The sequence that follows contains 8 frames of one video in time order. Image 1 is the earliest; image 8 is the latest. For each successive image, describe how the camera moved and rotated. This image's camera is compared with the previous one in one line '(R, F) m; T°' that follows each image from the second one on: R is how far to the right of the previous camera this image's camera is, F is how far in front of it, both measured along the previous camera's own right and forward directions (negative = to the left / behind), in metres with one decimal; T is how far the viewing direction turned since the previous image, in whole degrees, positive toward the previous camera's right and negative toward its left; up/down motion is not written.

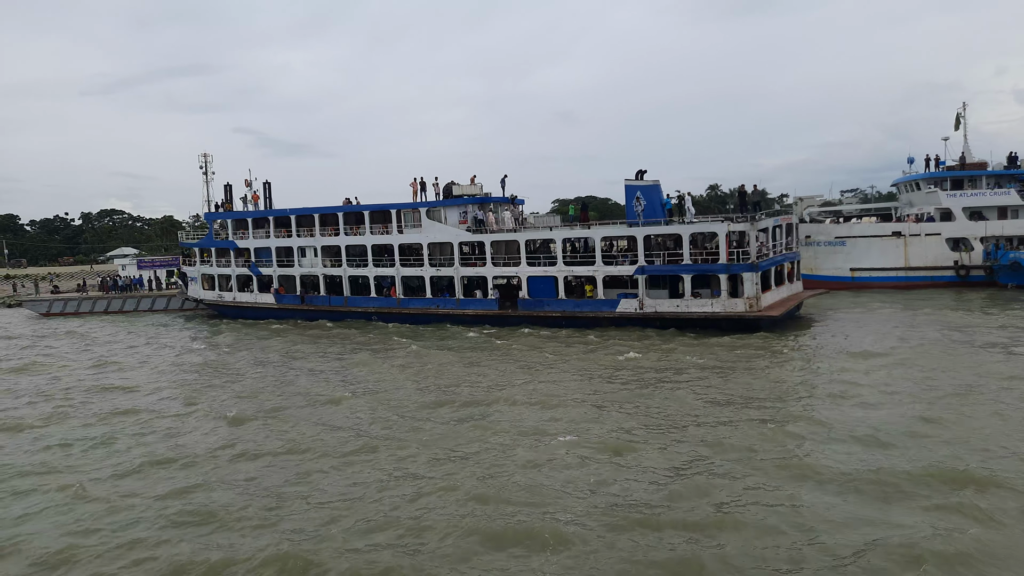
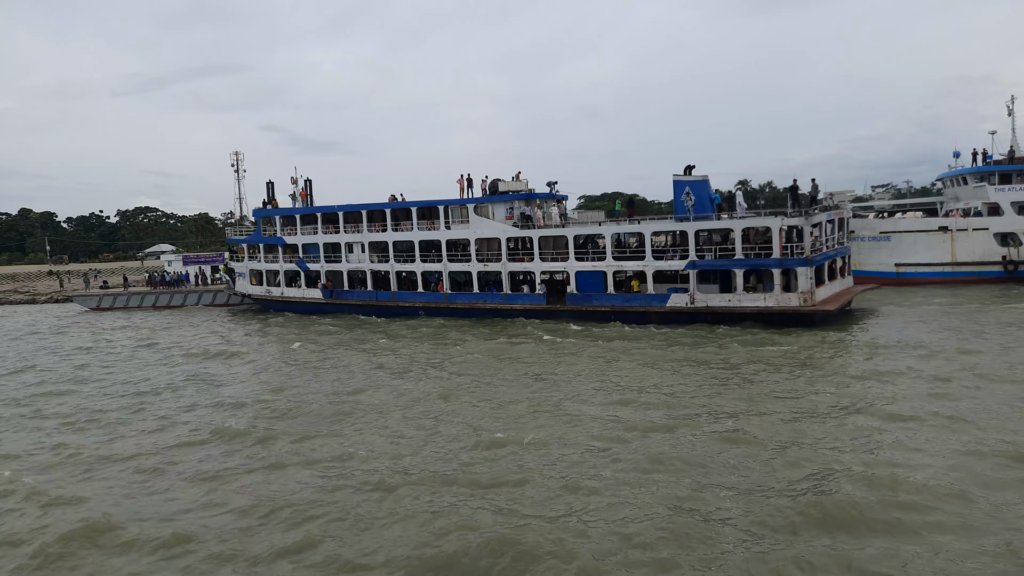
(-0.9, -0.2) m; -1°
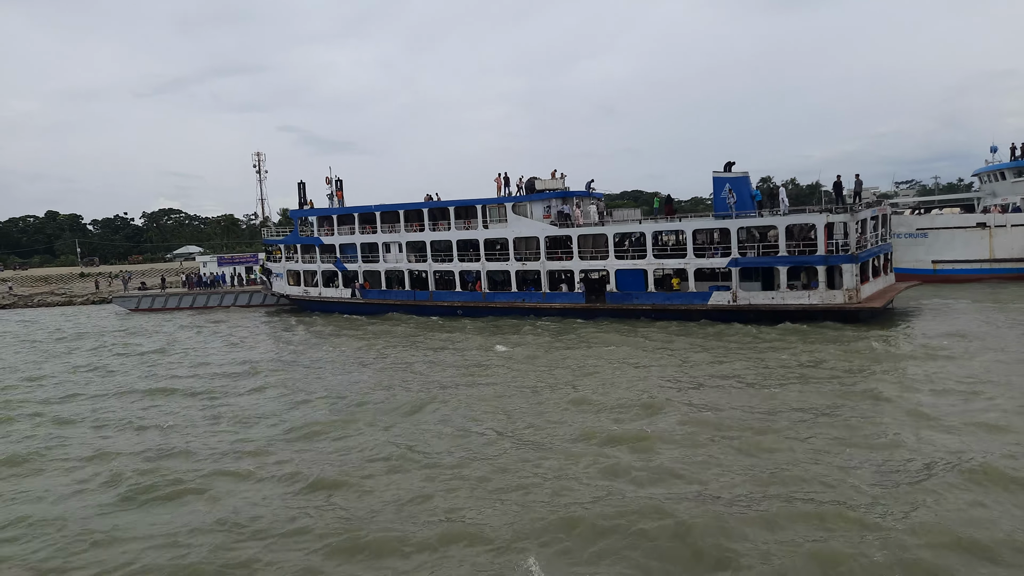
(-0.9, -0.2) m; -1°
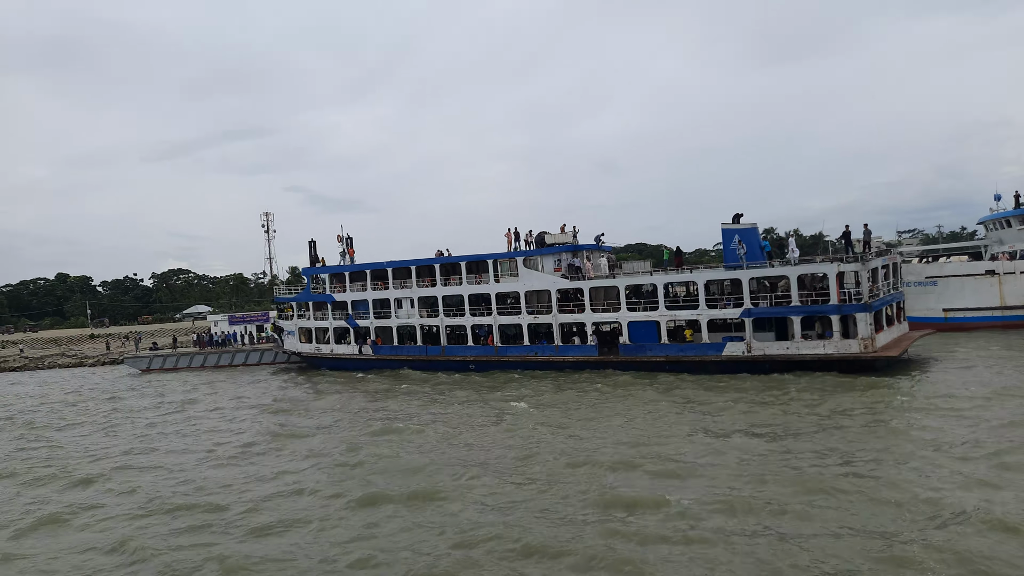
(-0.3, -0.1) m; 0°
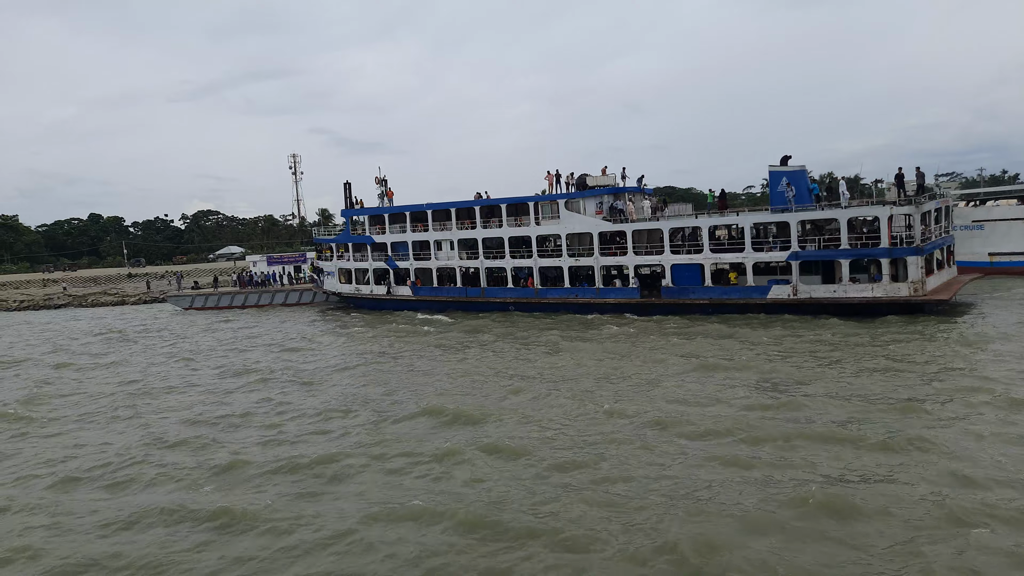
(-0.7, -0.1) m; -1°
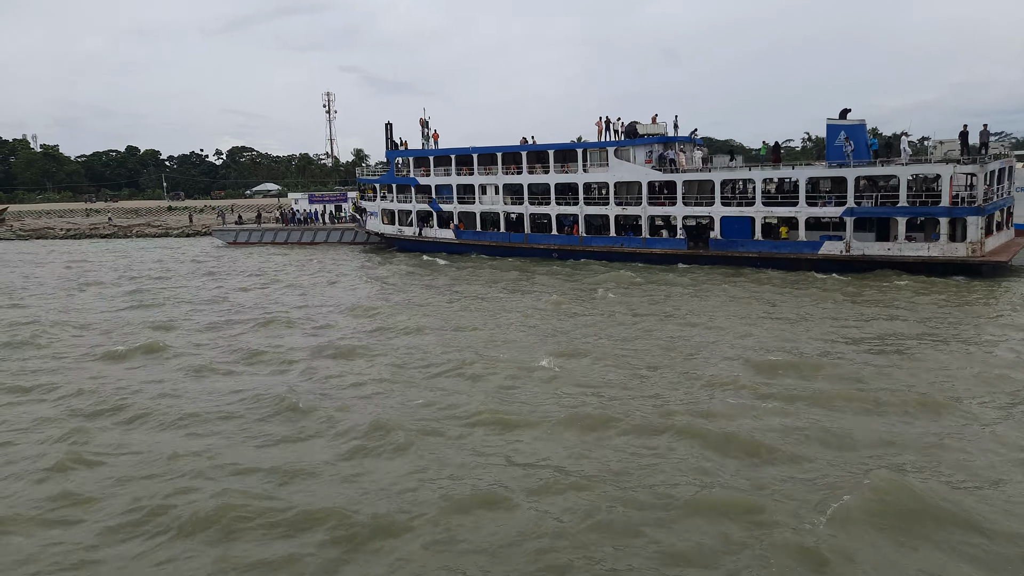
(-0.7, -0.1) m; -2°
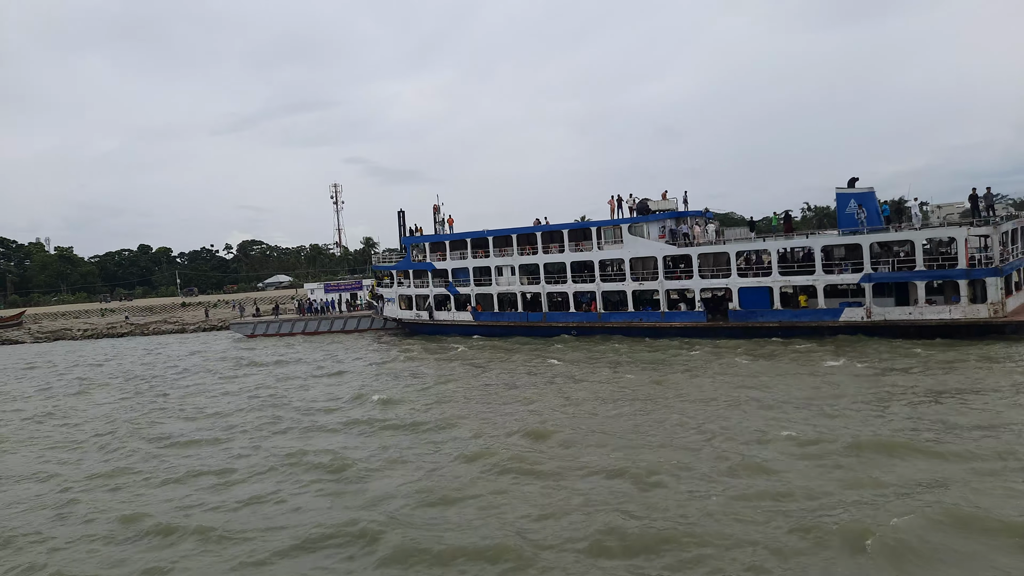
(-0.5, -0.2) m; 0°
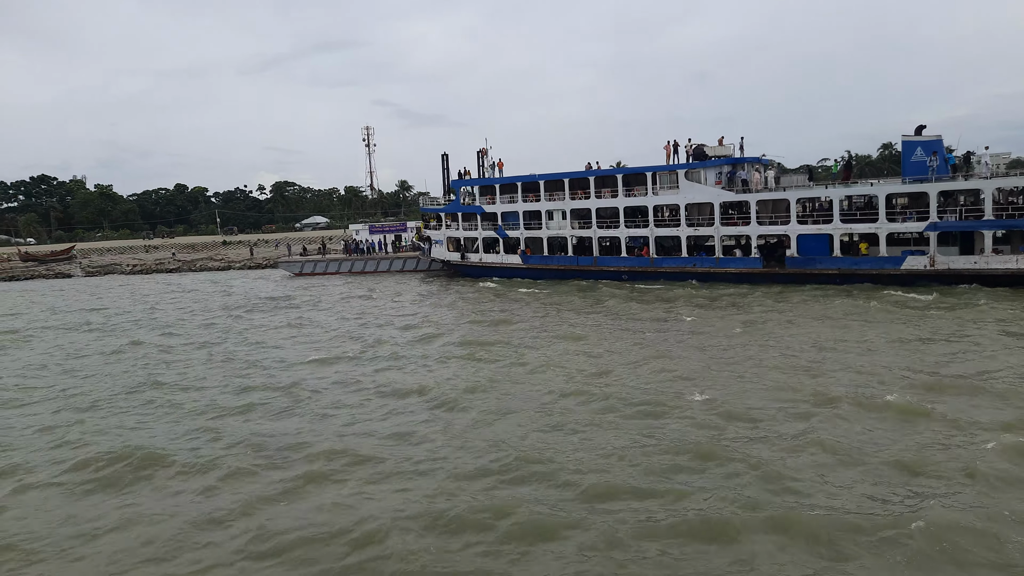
(-1.2, -0.2) m; -1°
